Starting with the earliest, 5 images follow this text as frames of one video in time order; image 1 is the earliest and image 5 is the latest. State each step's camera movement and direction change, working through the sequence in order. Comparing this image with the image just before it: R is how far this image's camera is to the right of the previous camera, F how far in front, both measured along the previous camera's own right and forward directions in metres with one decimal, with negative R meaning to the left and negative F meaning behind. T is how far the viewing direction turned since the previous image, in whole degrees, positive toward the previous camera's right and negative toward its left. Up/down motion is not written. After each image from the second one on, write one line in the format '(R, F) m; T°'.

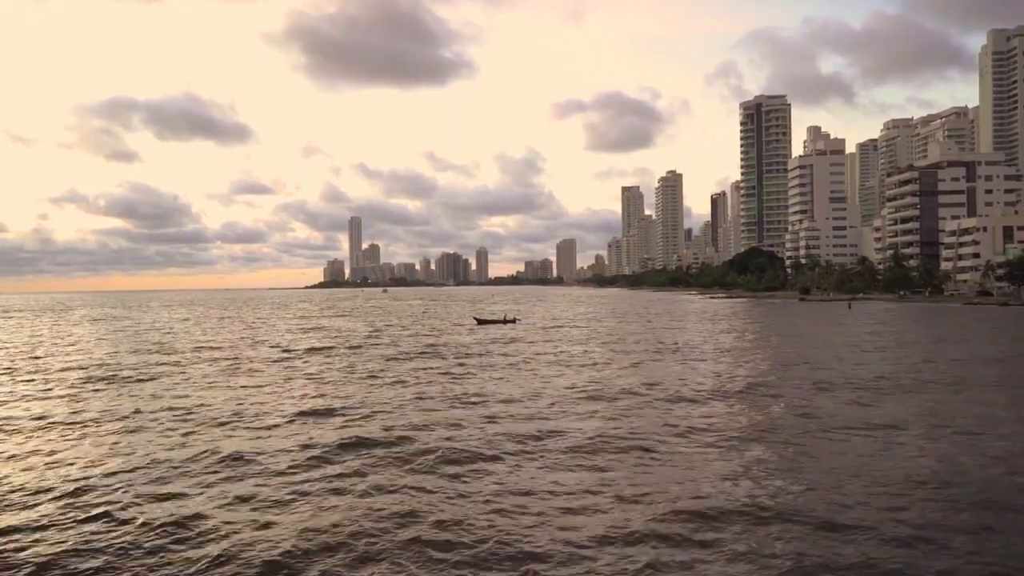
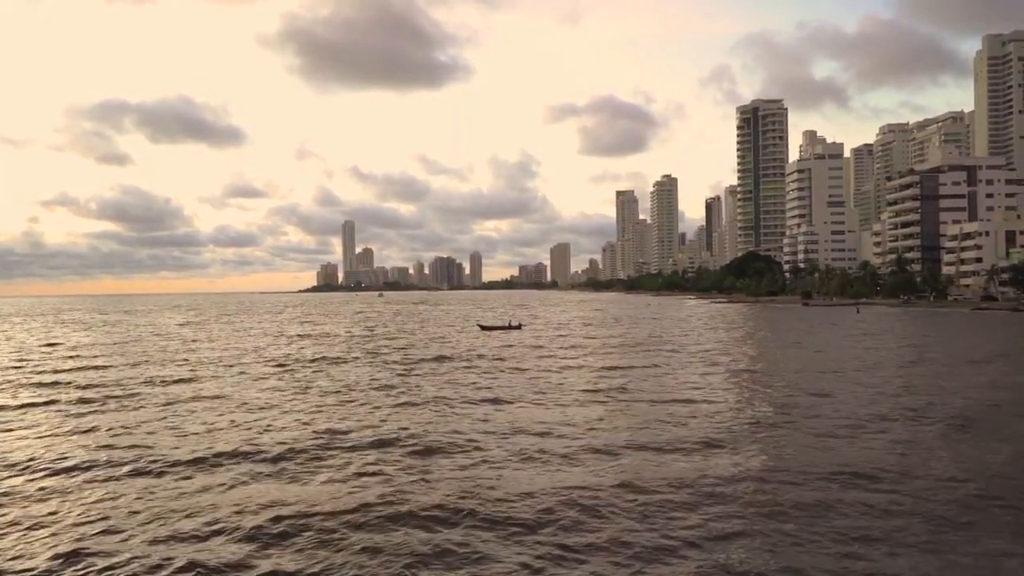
(-0.8, +1.4) m; 0°
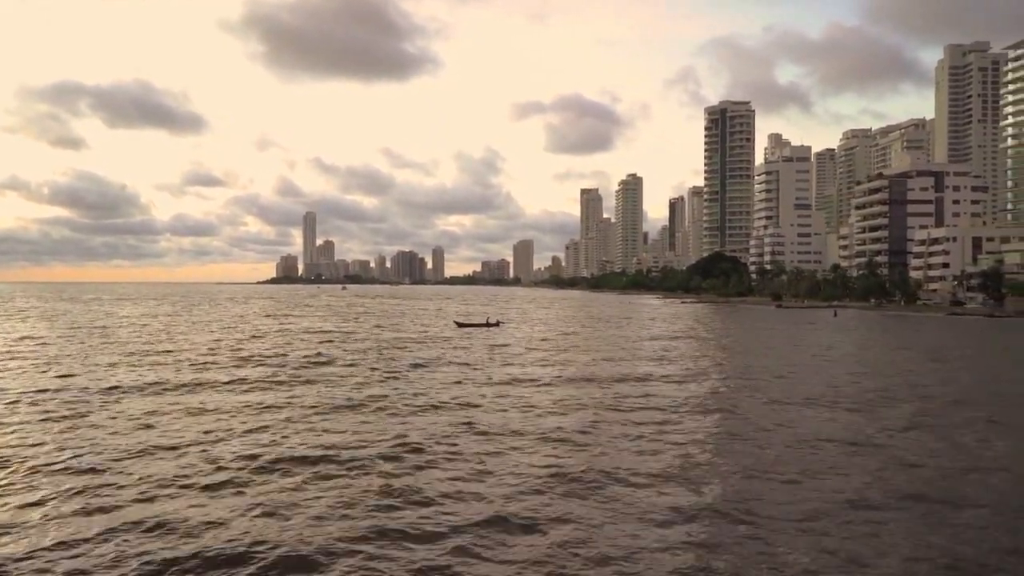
(-1.3, +1.9) m; +3°
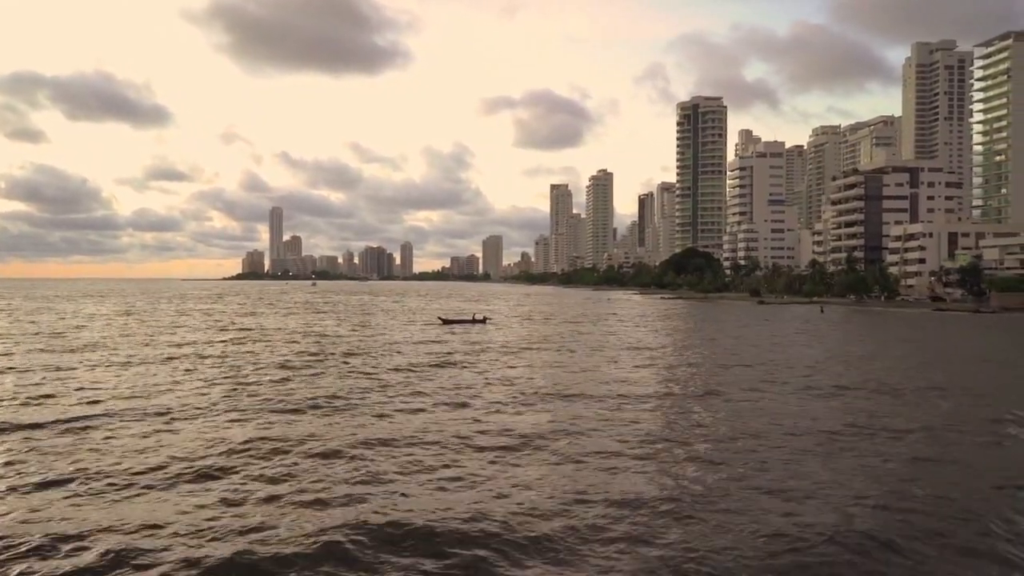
(-1.3, +1.9) m; +2°
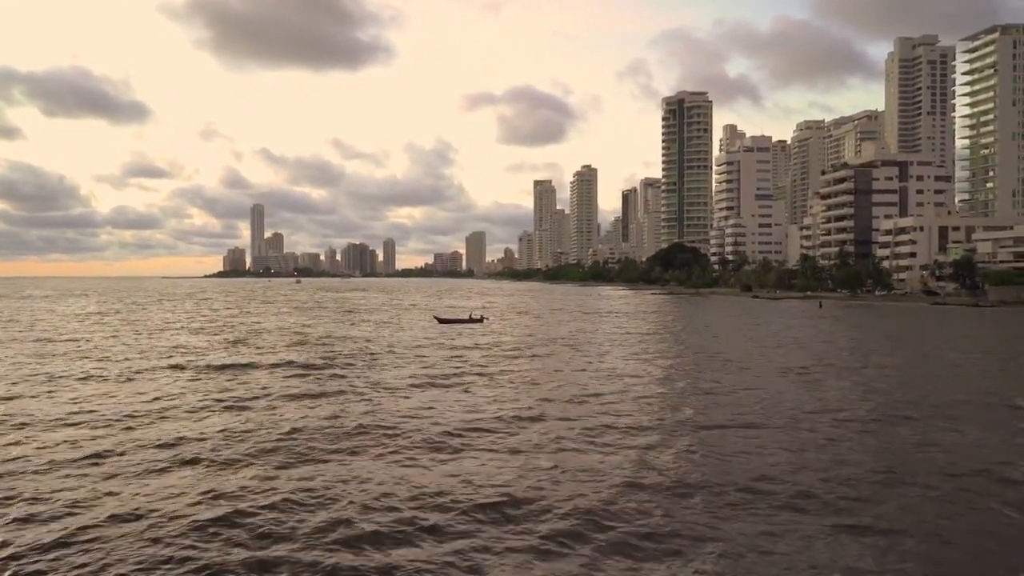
(-1.1, +1.3) m; +1°
